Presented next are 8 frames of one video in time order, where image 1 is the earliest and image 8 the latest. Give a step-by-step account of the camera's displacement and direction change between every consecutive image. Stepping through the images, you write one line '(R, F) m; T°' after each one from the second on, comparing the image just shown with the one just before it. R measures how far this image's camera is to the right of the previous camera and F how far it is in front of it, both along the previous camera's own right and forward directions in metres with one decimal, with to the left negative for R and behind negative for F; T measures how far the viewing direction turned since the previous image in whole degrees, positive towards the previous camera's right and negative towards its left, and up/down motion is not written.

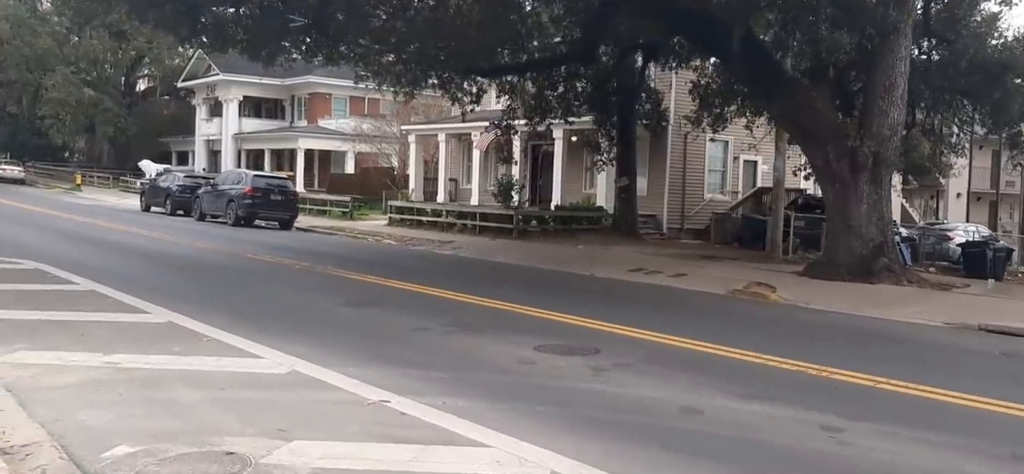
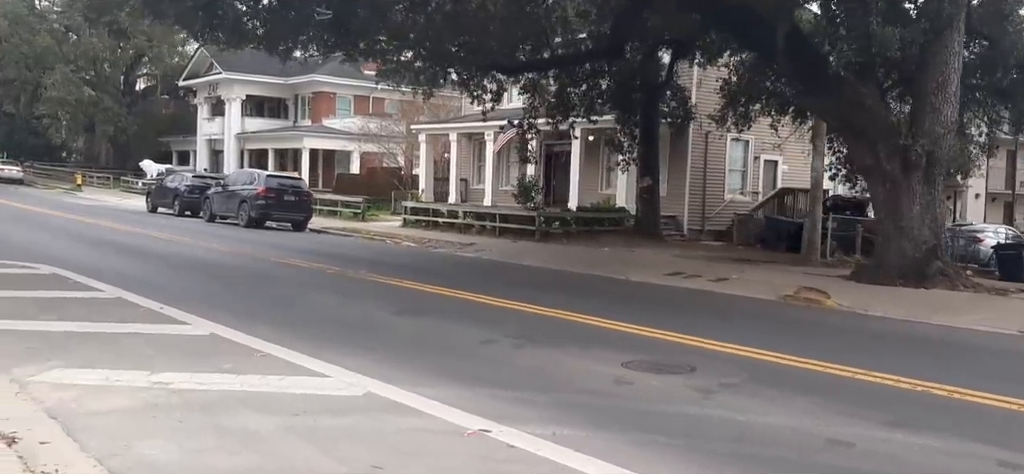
(-0.7, +0.6) m; 0°
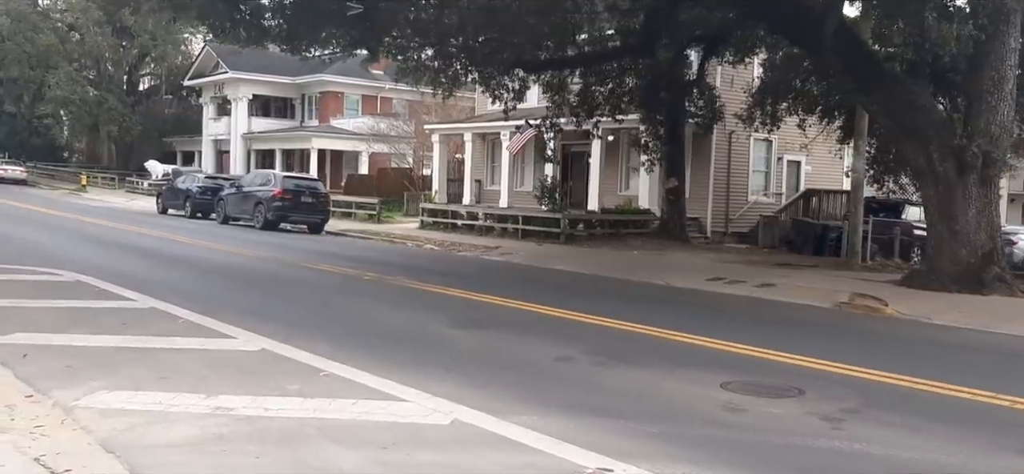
(-0.6, +0.6) m; 0°
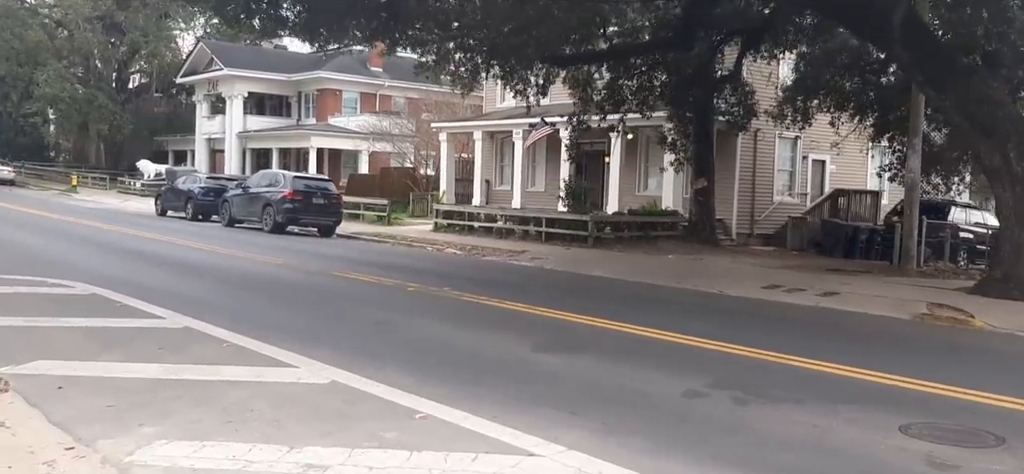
(-0.8, +1.0) m; +1°
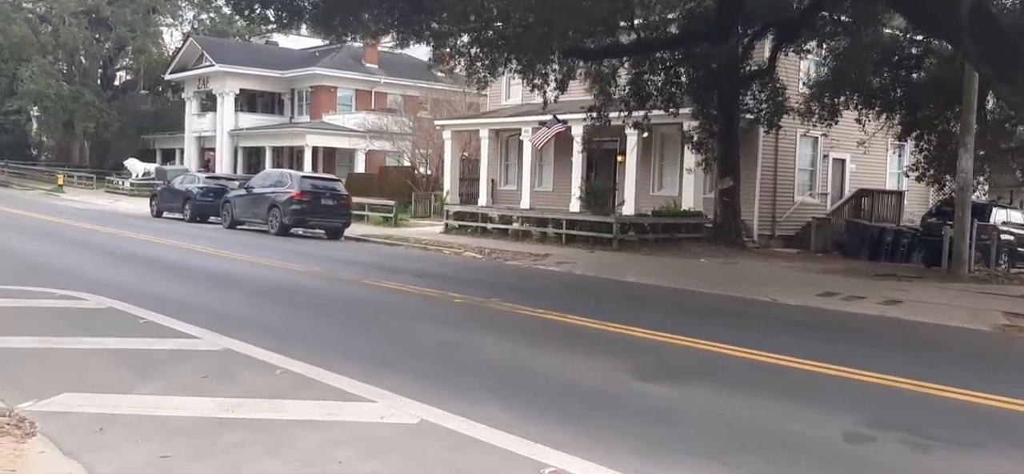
(-0.8, +0.9) m; +1°
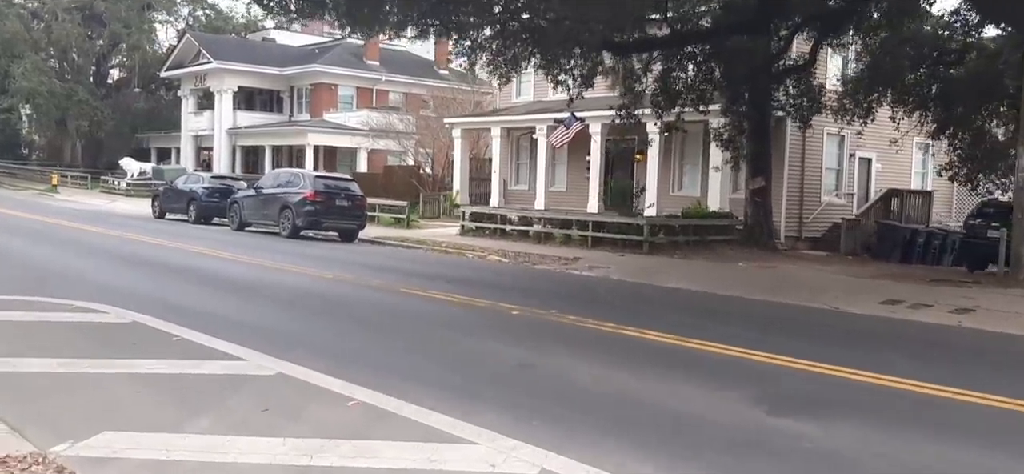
(-0.7, +0.9) m; +1°
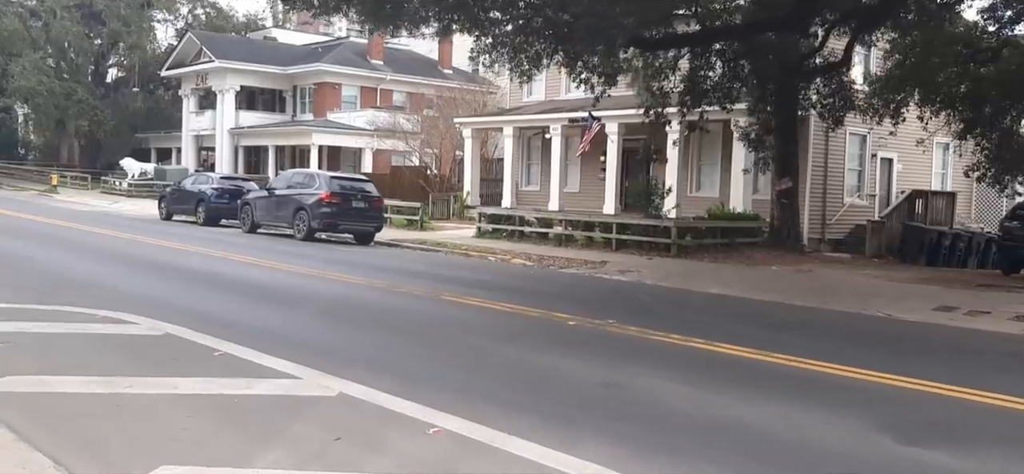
(-0.6, +0.5) m; 0°
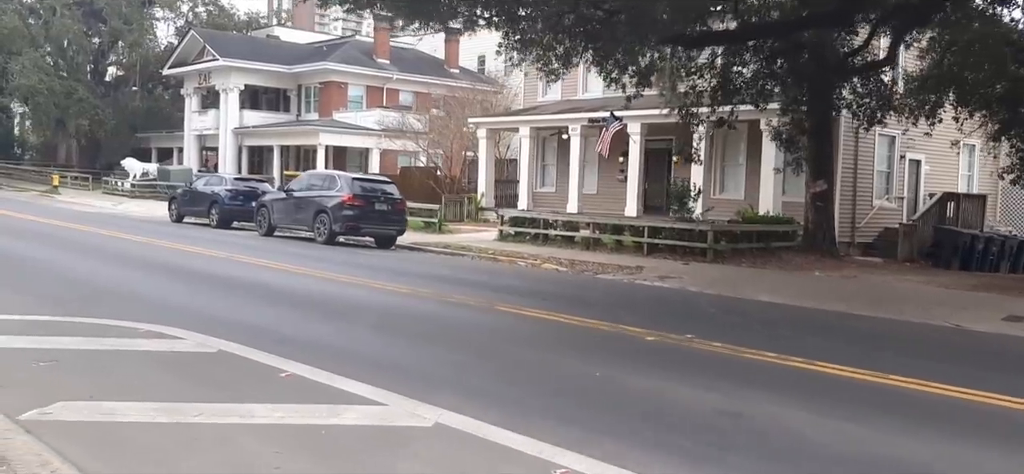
(-0.7, +0.6) m; 0°
